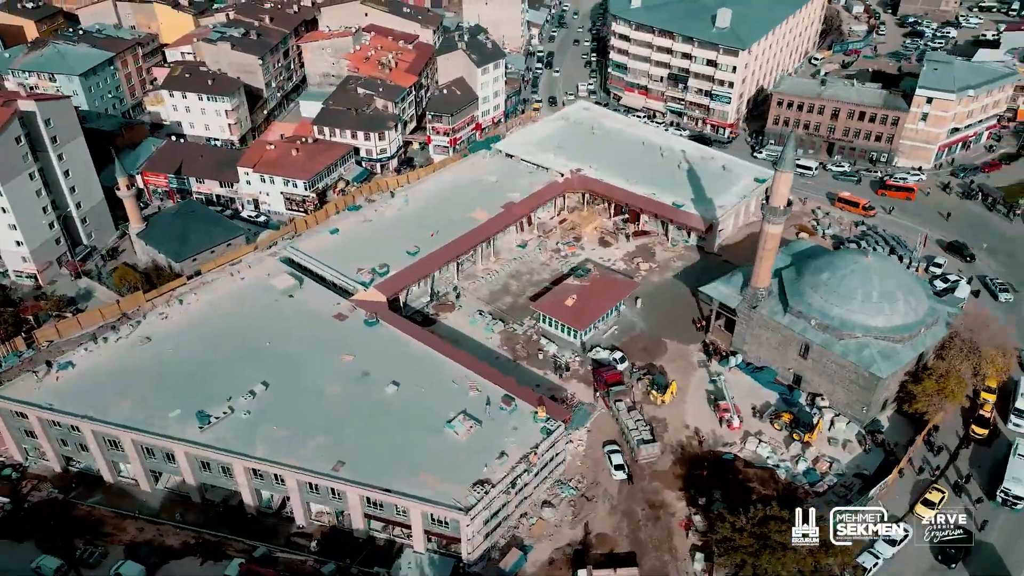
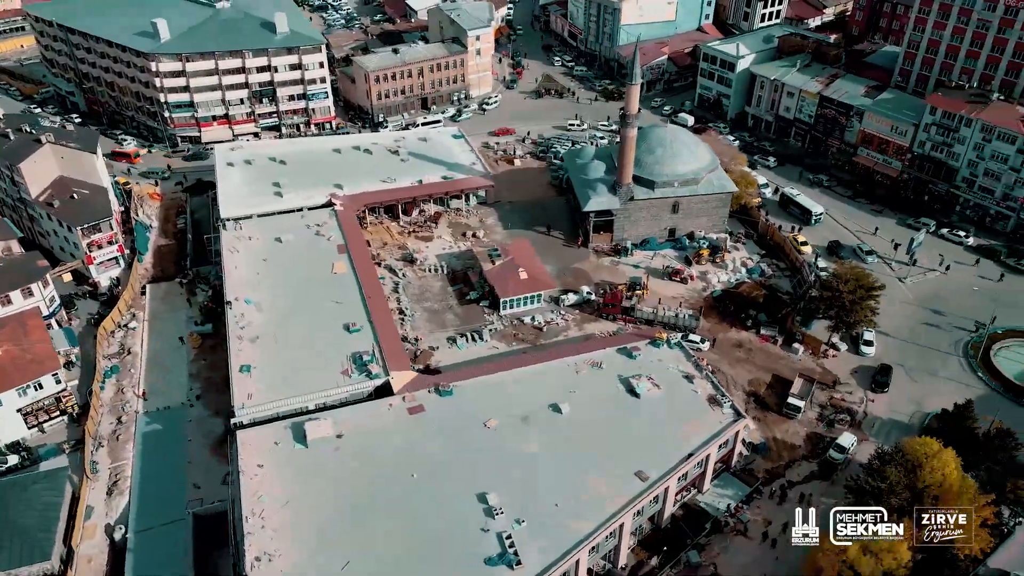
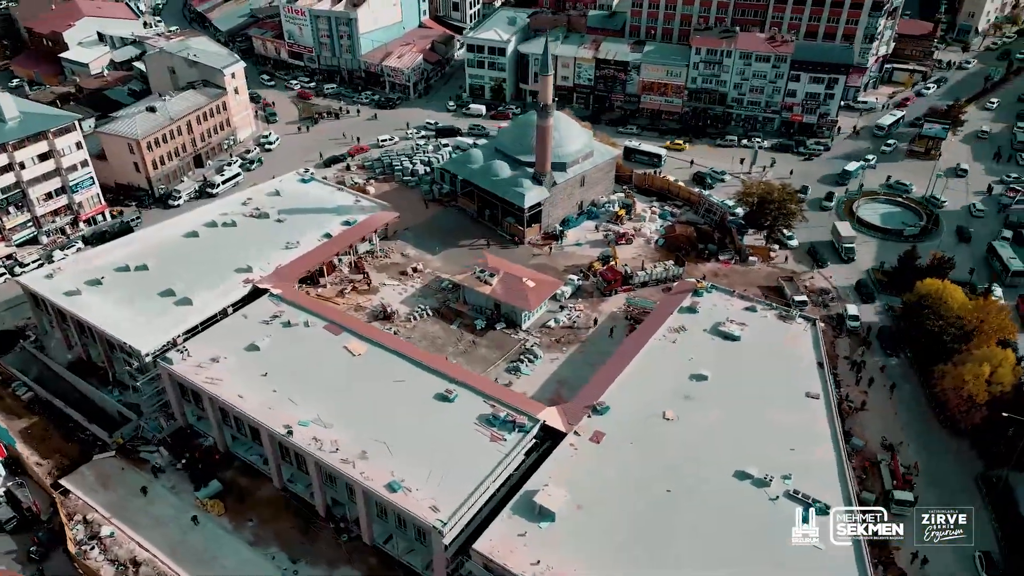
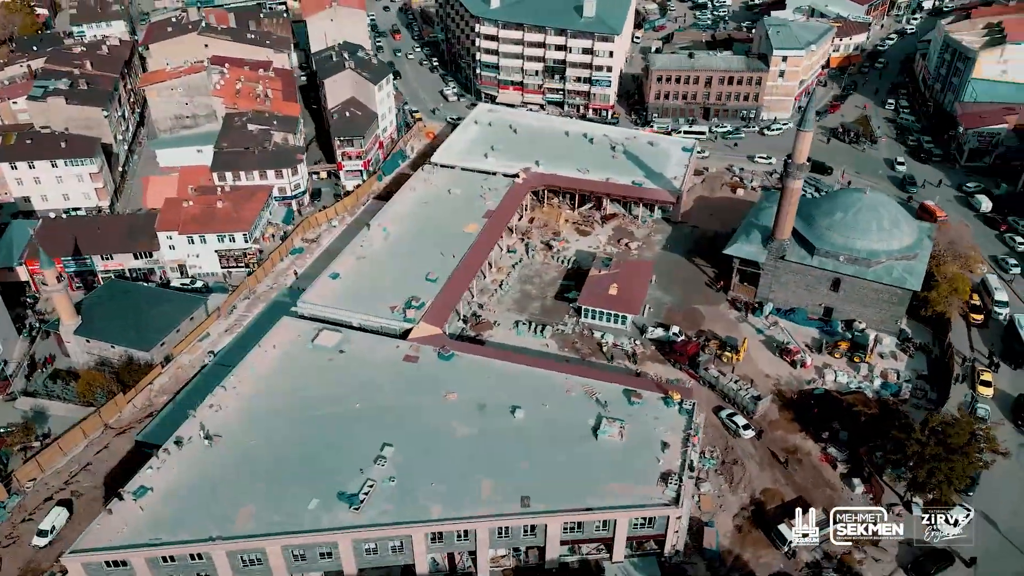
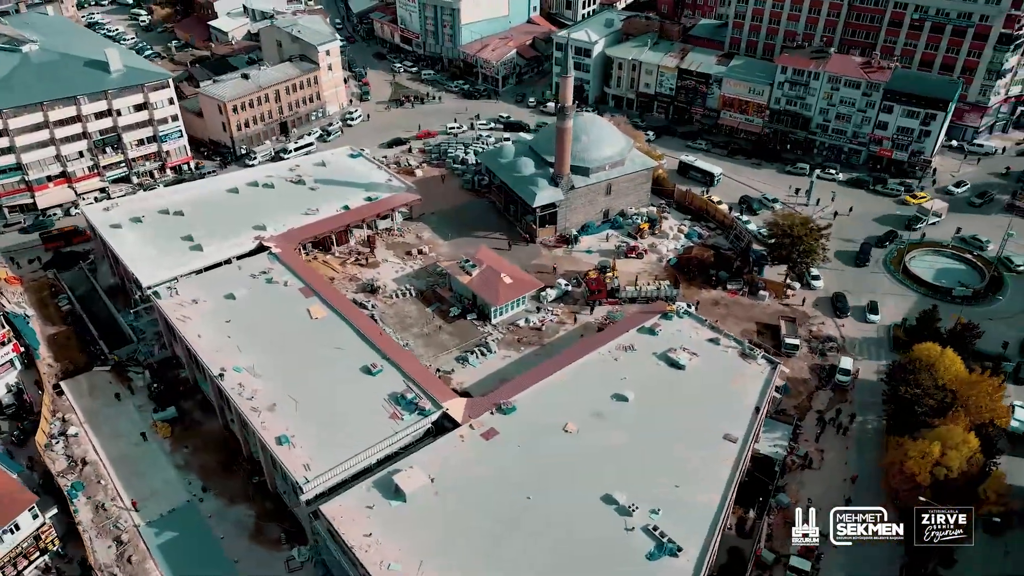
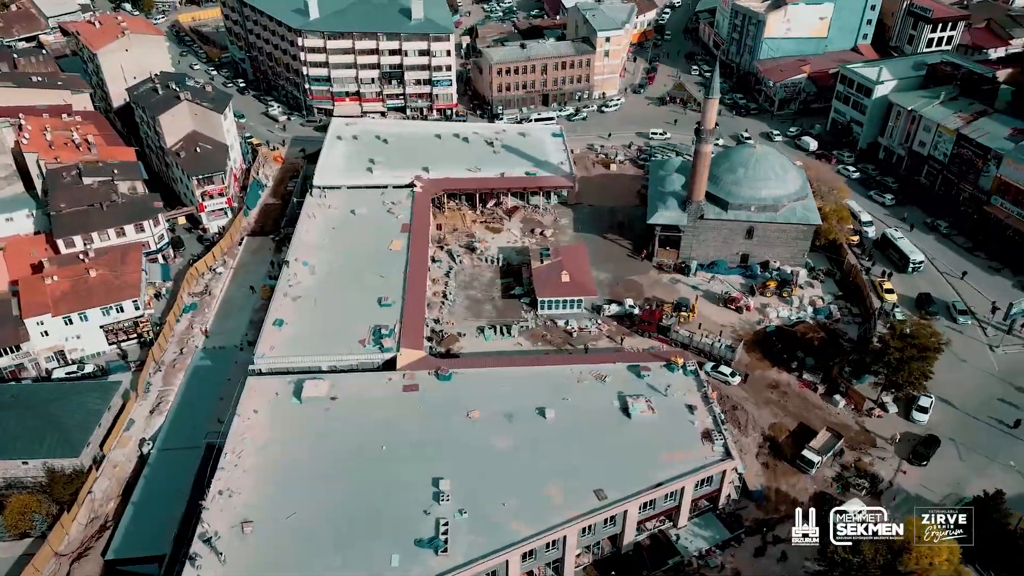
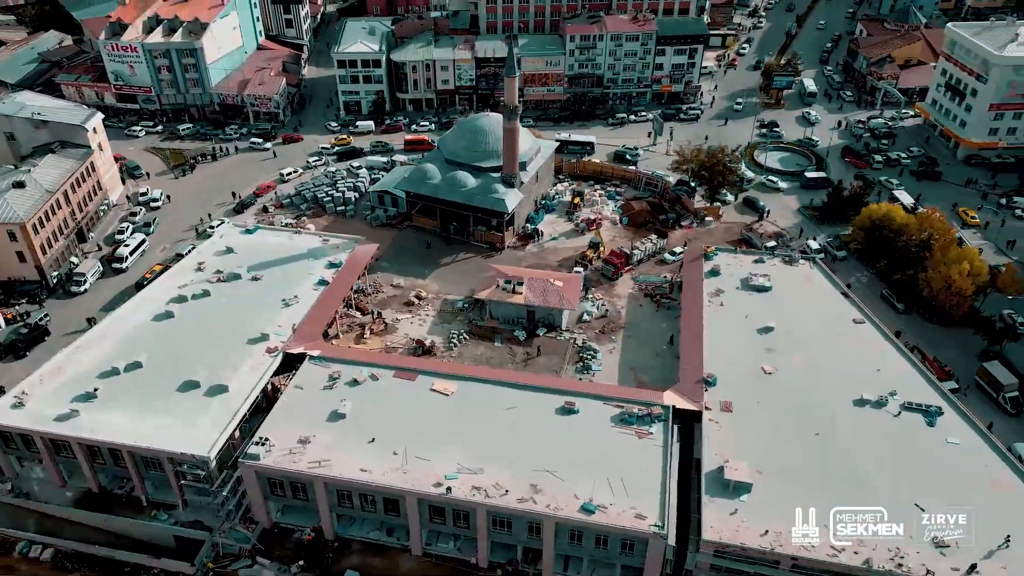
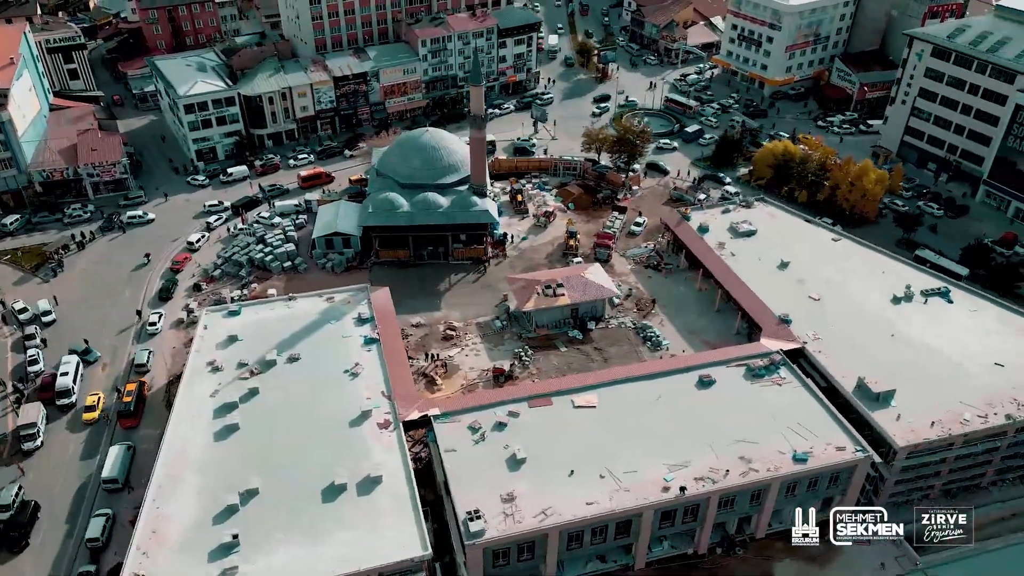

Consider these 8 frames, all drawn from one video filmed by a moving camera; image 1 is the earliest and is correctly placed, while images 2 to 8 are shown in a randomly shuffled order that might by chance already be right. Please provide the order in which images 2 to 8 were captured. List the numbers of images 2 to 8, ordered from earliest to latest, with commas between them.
4, 6, 2, 5, 3, 7, 8
